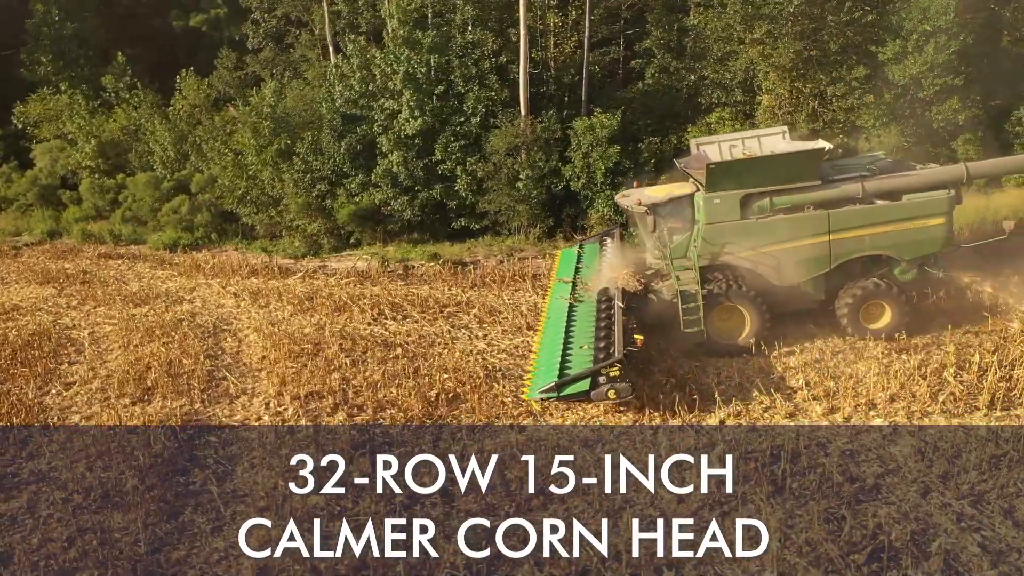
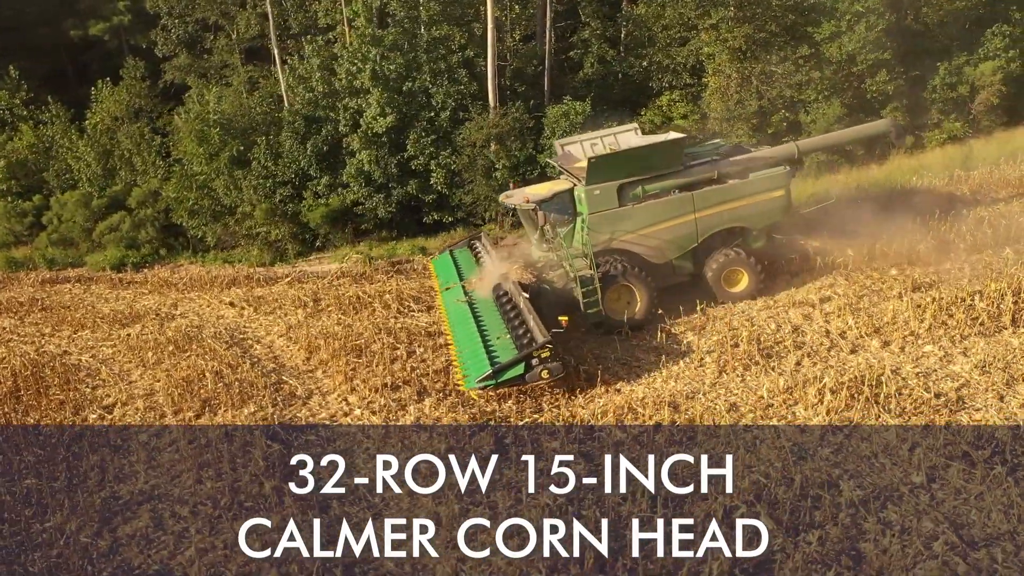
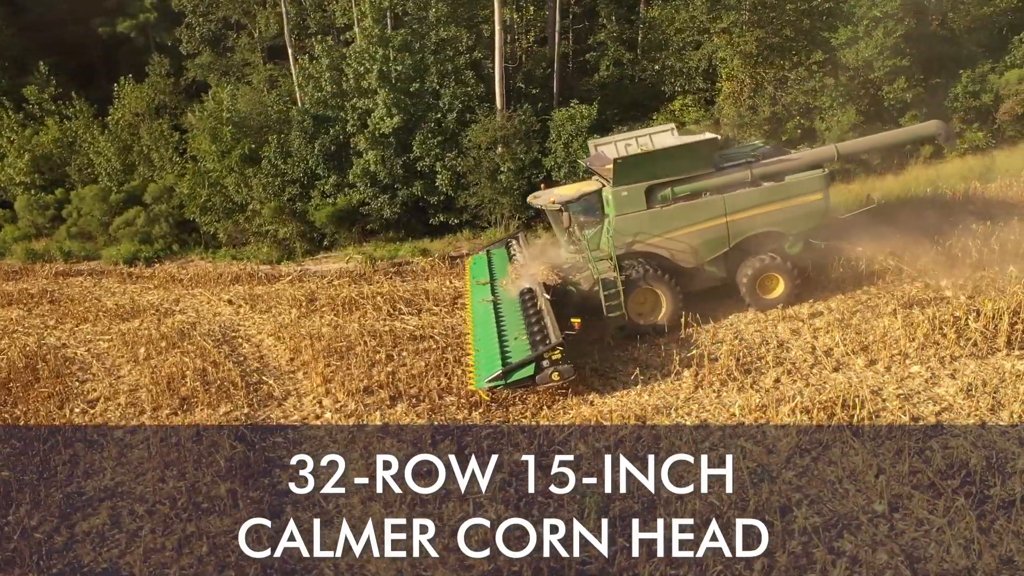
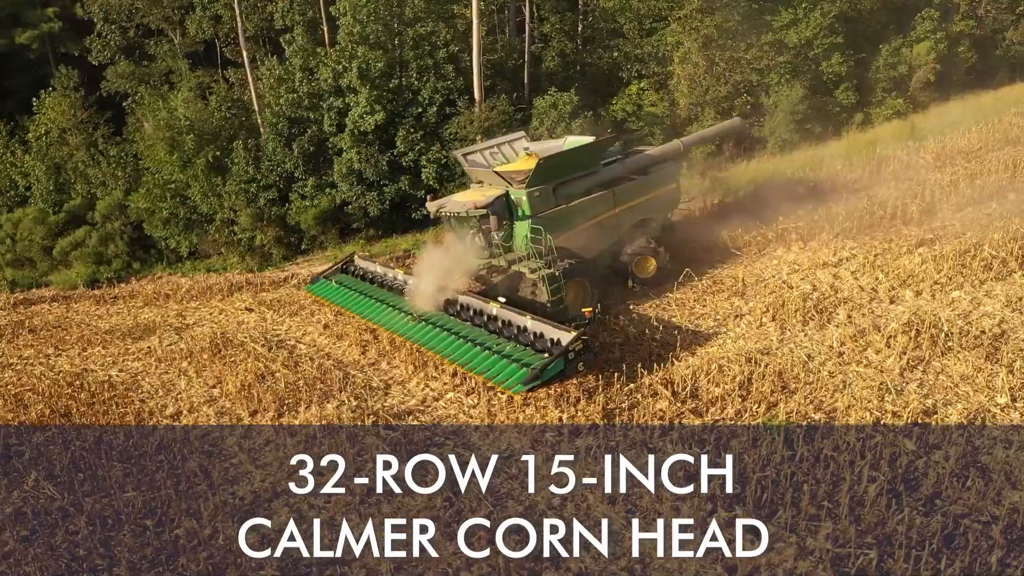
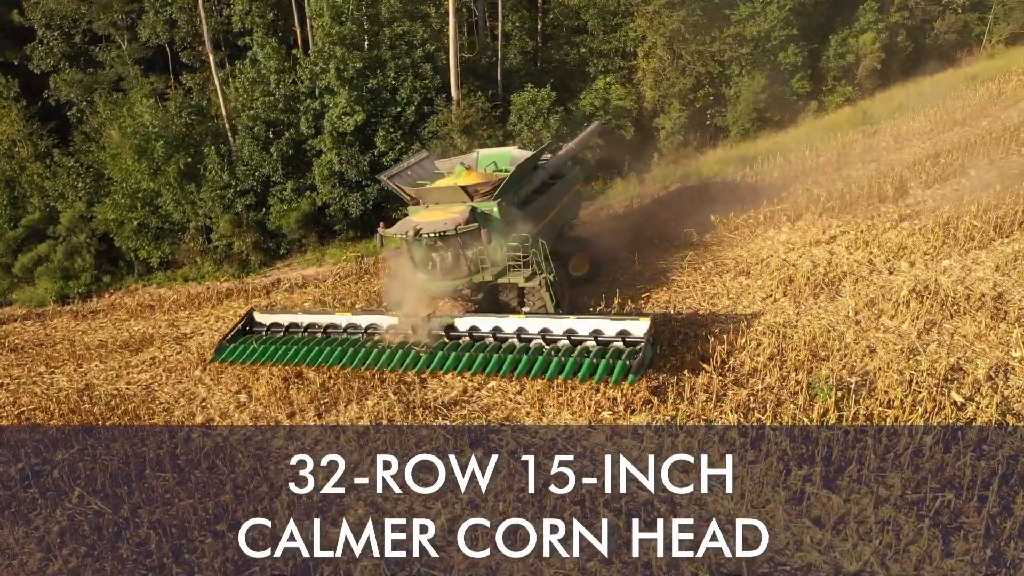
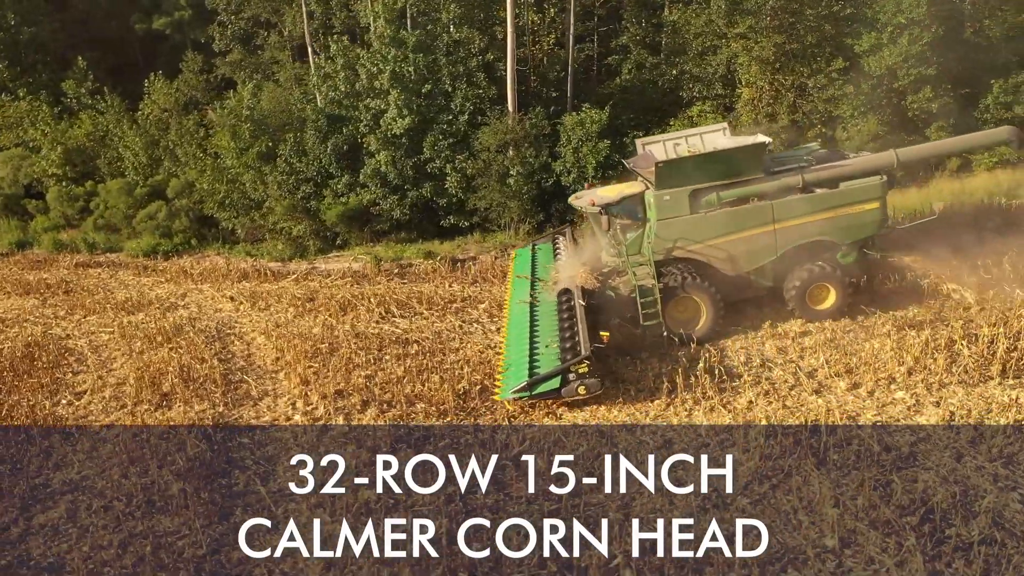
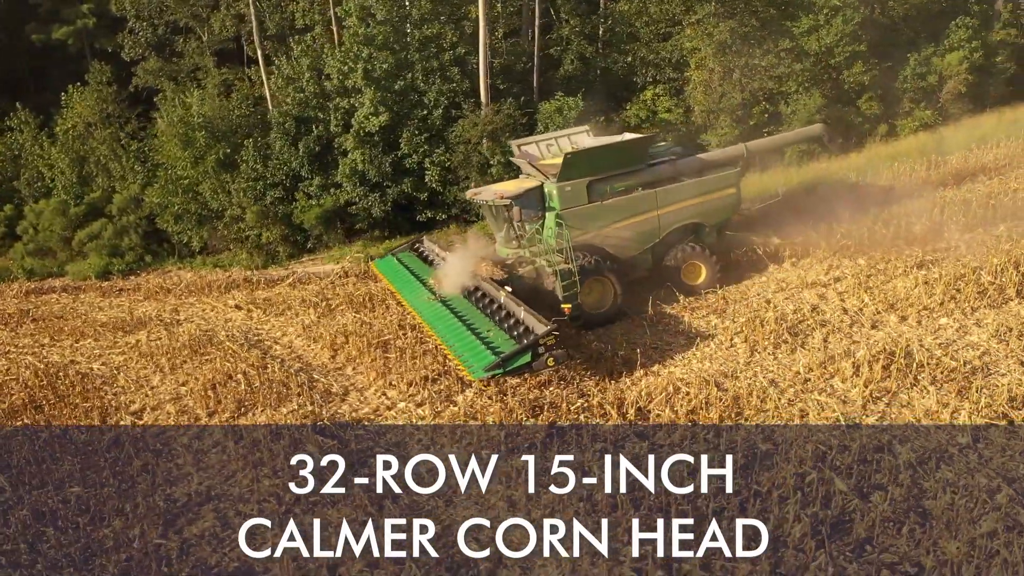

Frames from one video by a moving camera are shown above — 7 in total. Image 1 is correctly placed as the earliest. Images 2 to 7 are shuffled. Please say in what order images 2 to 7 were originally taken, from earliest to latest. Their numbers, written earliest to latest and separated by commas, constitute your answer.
6, 3, 2, 7, 4, 5
